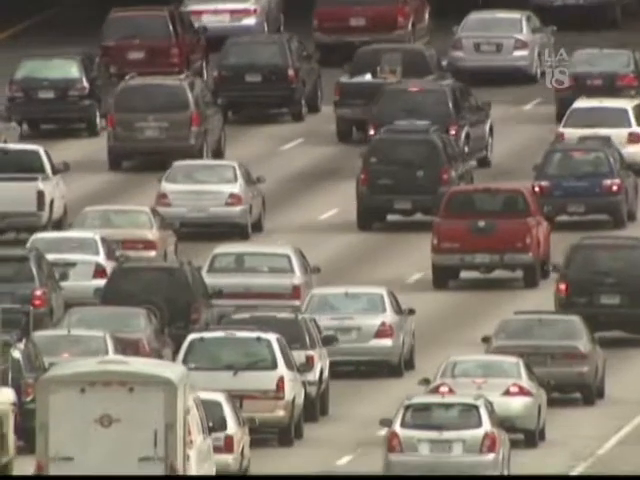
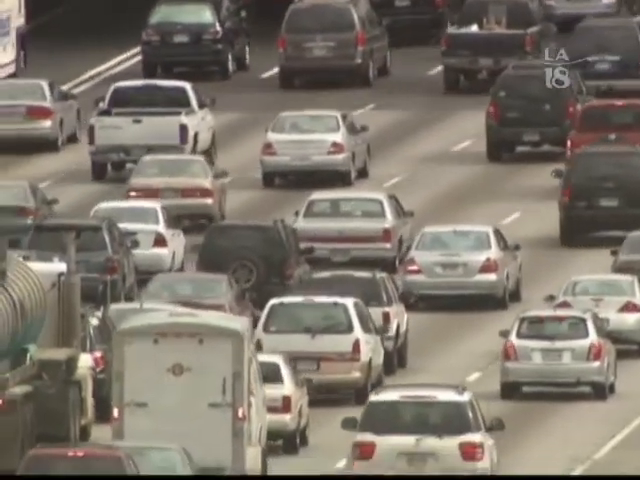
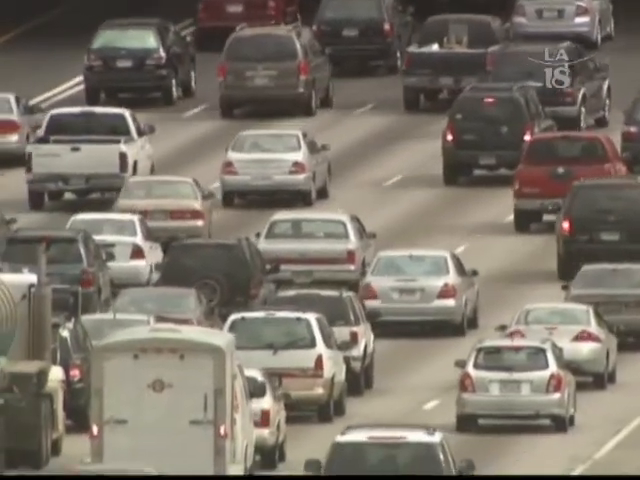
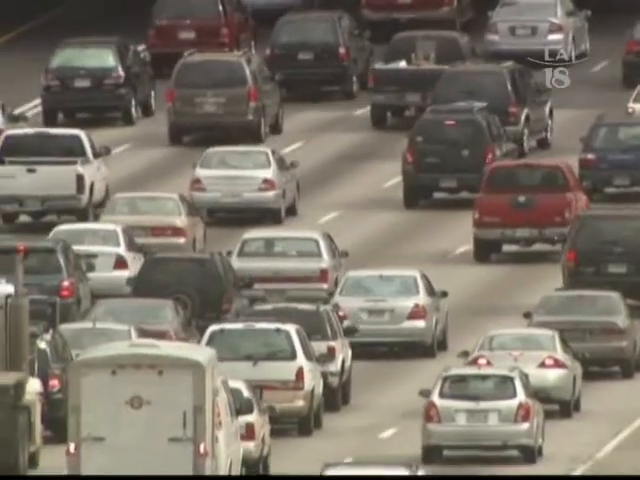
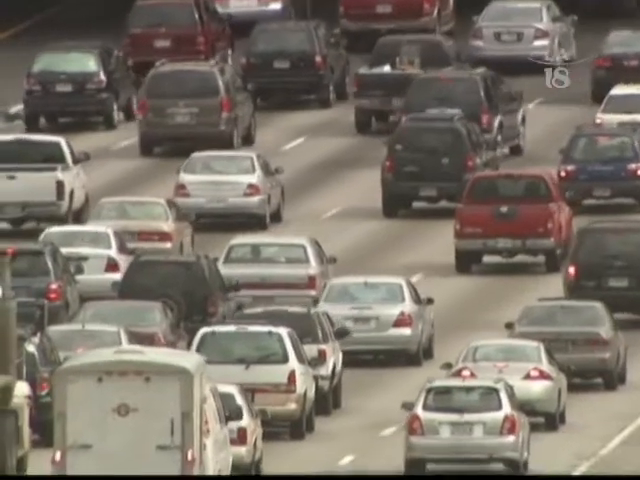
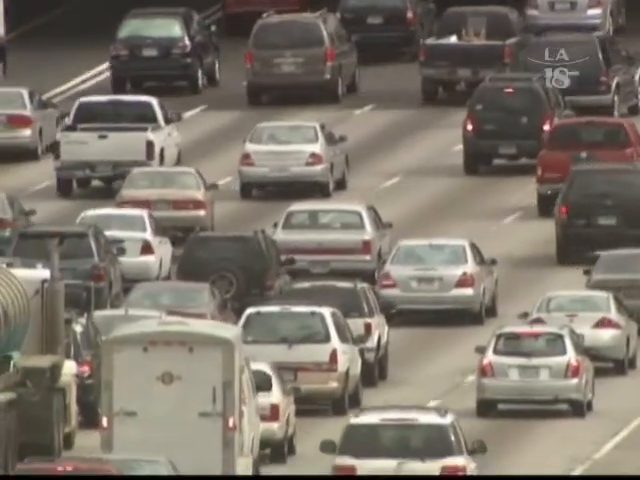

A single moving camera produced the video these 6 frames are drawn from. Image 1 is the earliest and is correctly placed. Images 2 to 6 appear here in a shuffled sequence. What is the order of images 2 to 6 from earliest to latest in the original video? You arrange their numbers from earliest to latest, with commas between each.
5, 4, 3, 6, 2
